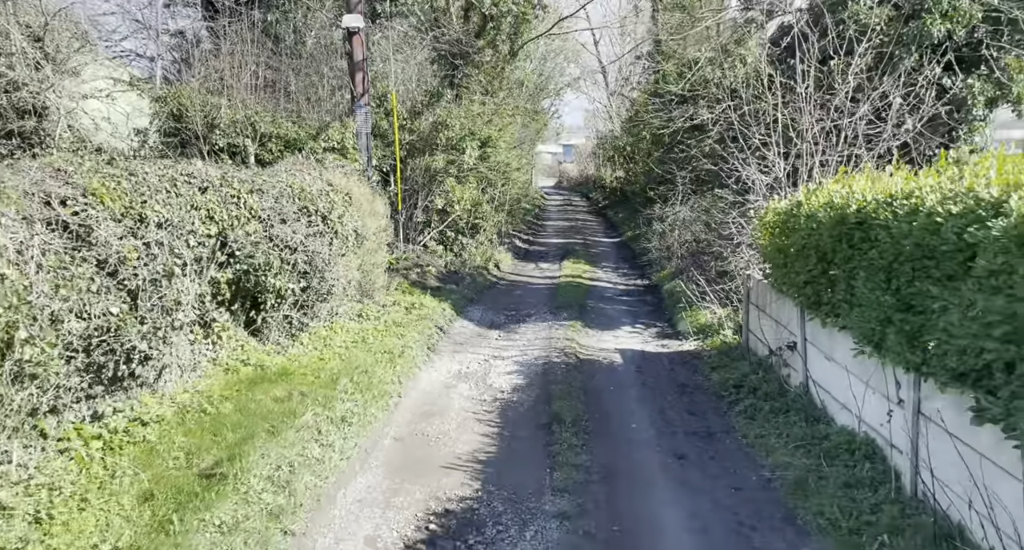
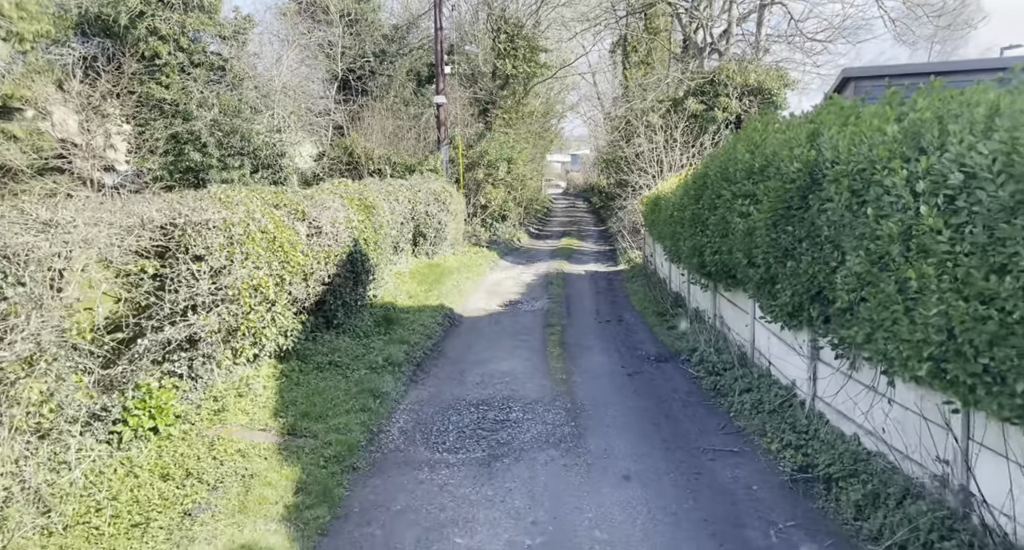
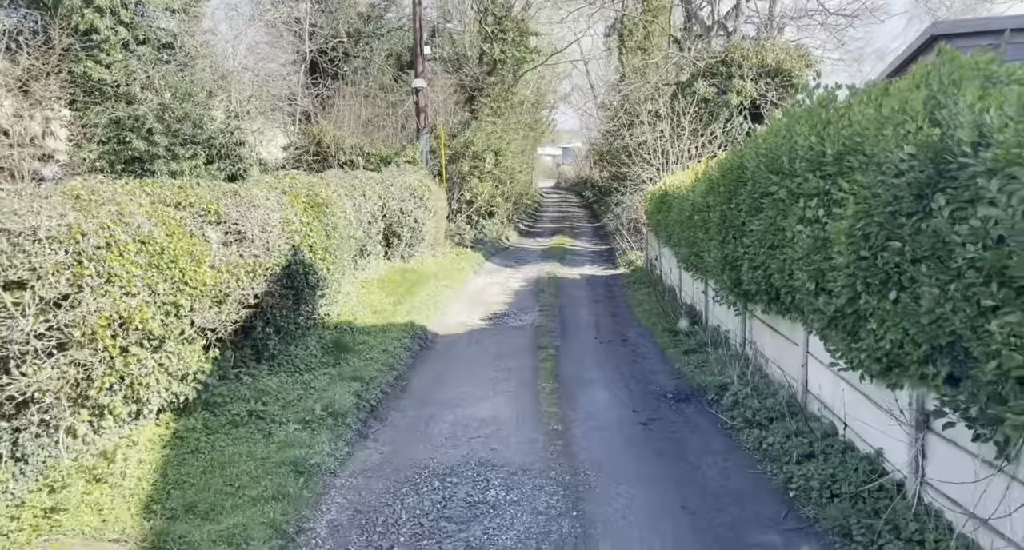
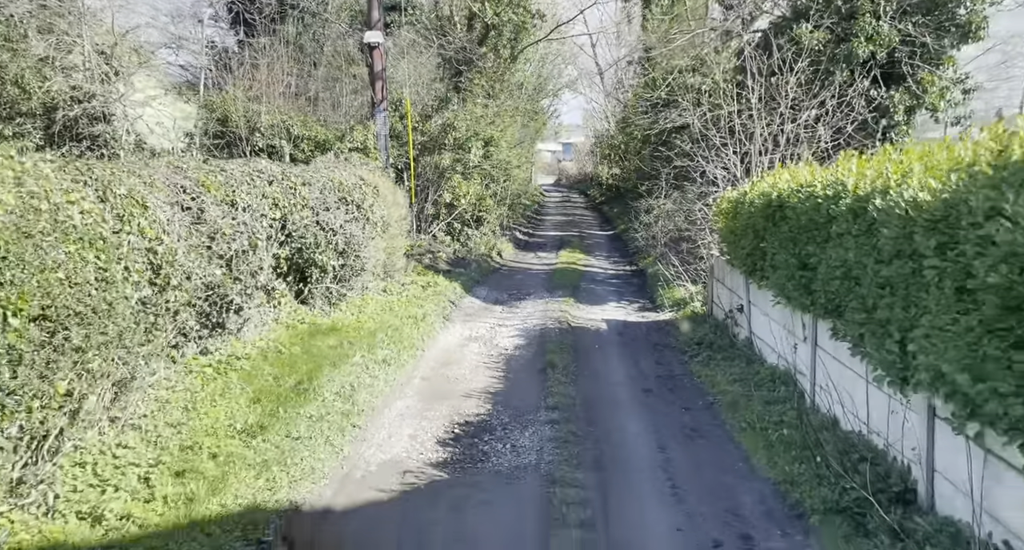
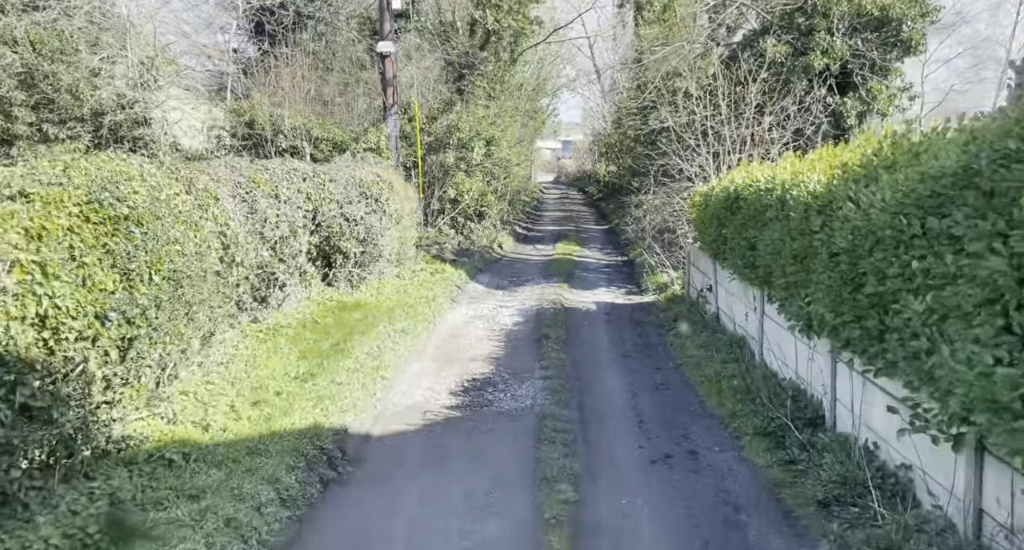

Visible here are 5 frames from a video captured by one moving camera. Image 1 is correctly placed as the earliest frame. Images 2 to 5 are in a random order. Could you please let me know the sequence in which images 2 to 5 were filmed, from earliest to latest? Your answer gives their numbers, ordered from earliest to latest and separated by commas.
4, 5, 3, 2
